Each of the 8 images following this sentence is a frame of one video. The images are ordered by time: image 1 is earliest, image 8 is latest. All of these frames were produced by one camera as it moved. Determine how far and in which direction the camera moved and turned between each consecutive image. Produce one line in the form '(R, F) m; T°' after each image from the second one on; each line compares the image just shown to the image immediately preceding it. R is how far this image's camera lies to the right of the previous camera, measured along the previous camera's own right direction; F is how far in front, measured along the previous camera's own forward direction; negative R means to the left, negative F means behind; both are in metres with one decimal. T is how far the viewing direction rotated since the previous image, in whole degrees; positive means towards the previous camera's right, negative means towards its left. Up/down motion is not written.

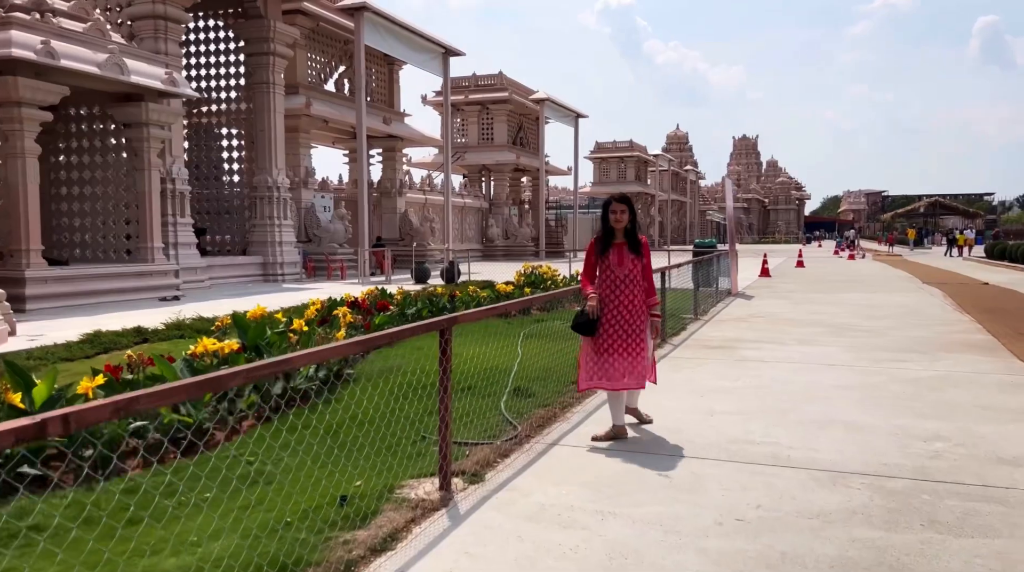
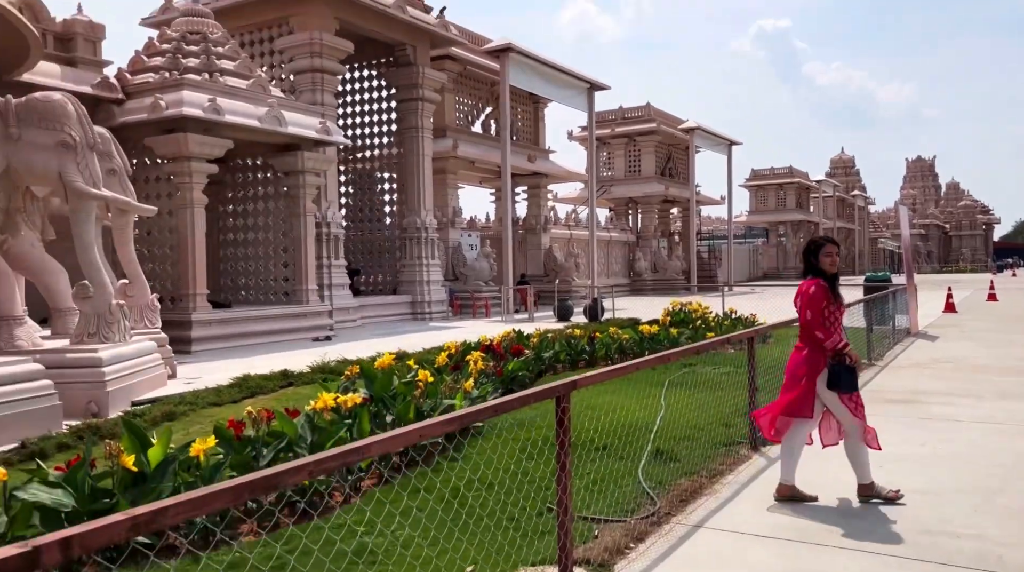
(0.0, +0.2) m; -10°
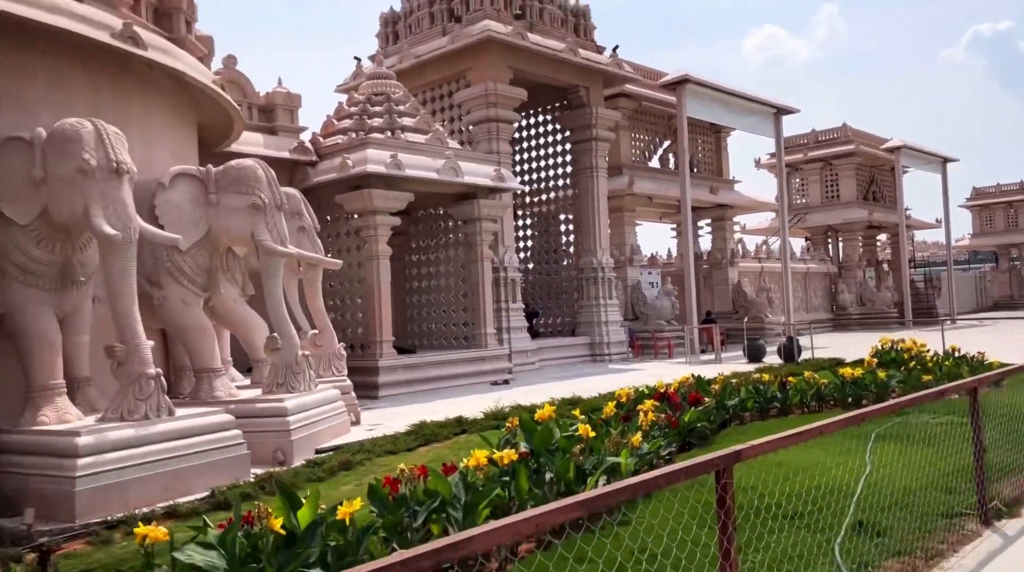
(+0.1, +0.1) m; -12°
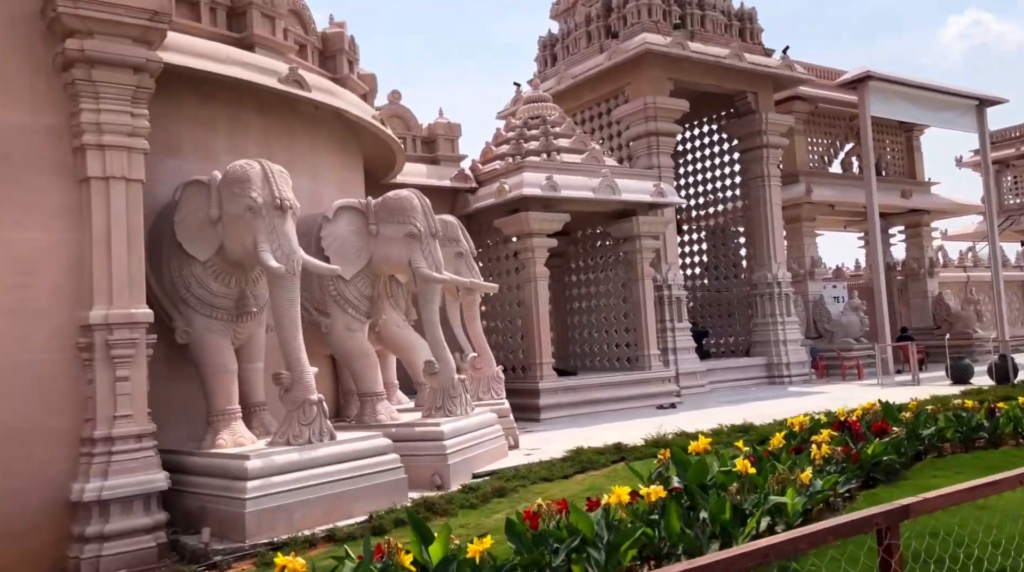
(+0.1, 0.0) m; -11°
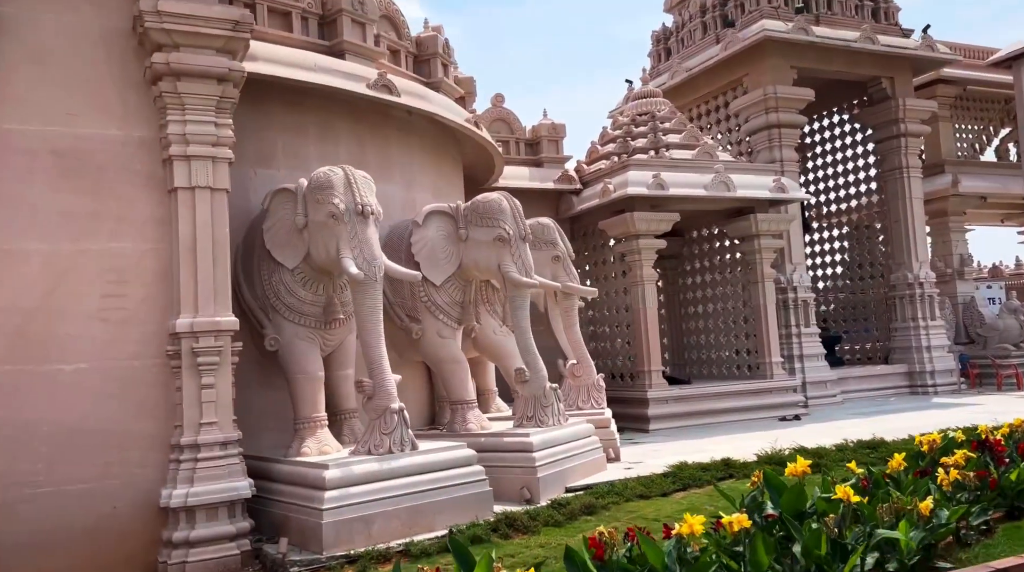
(+0.2, +0.2) m; -8°
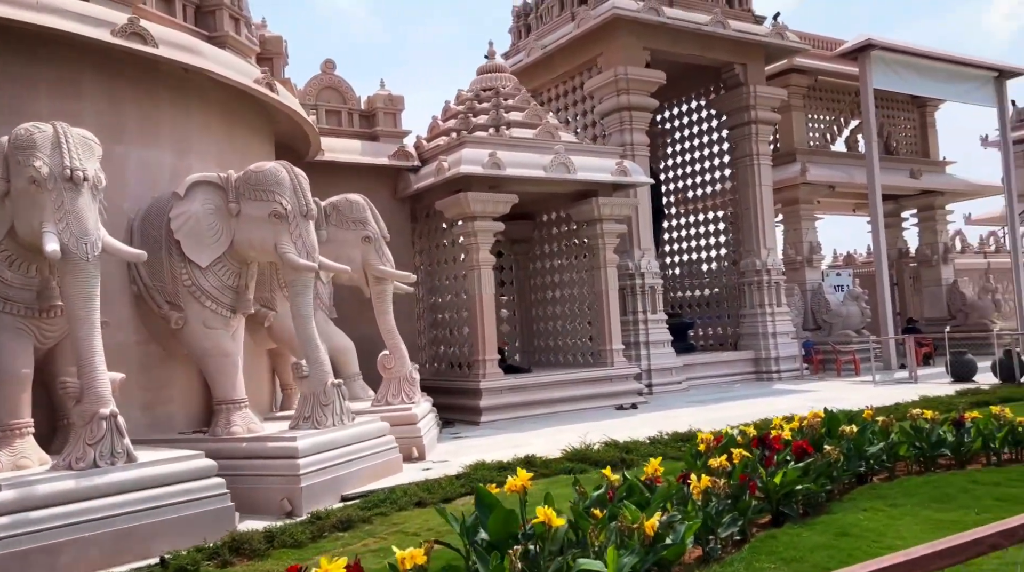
(+0.5, +0.5) m; +7°
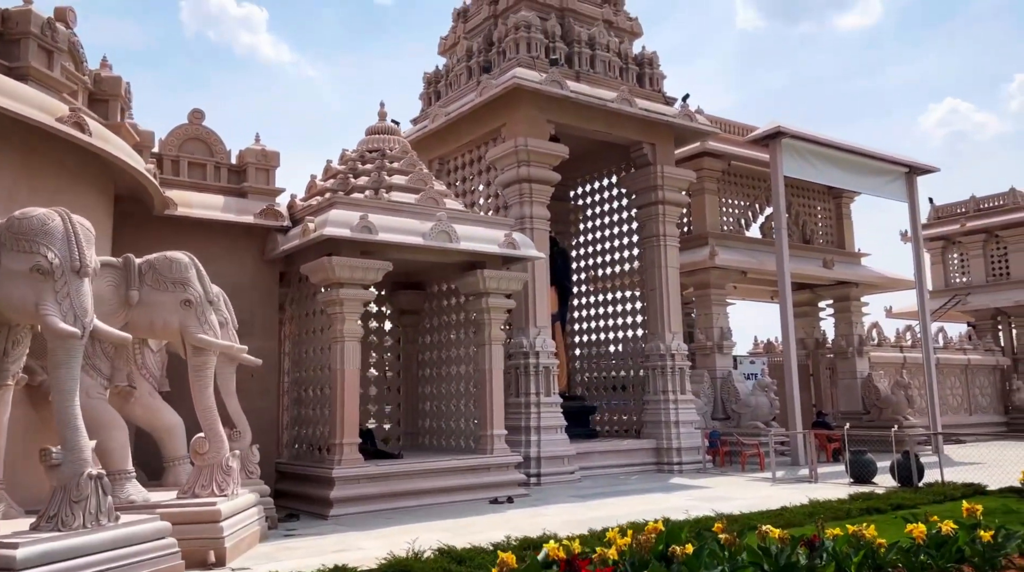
(+0.6, +0.6) m; +4°
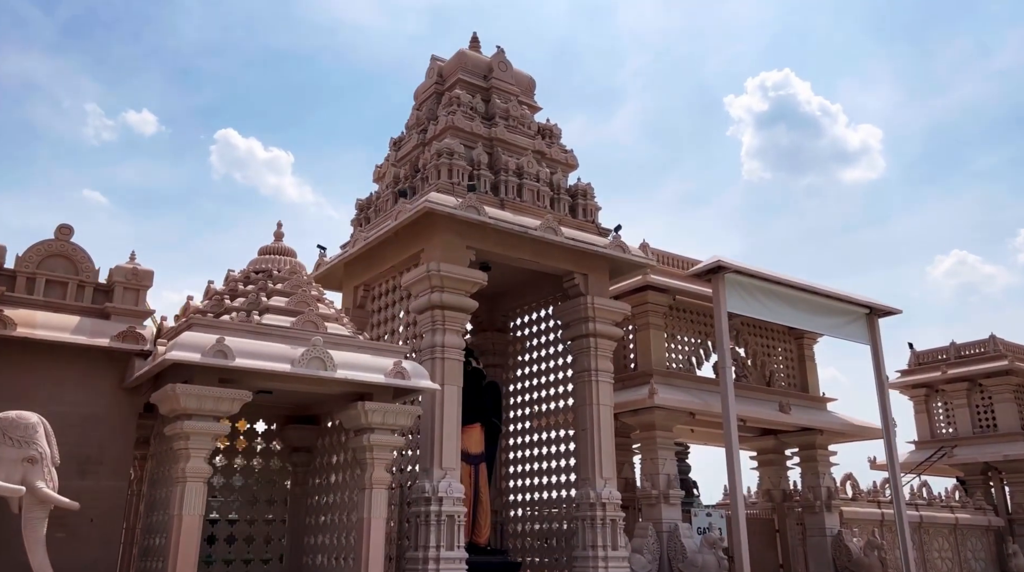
(+0.9, +0.7) m; 0°
